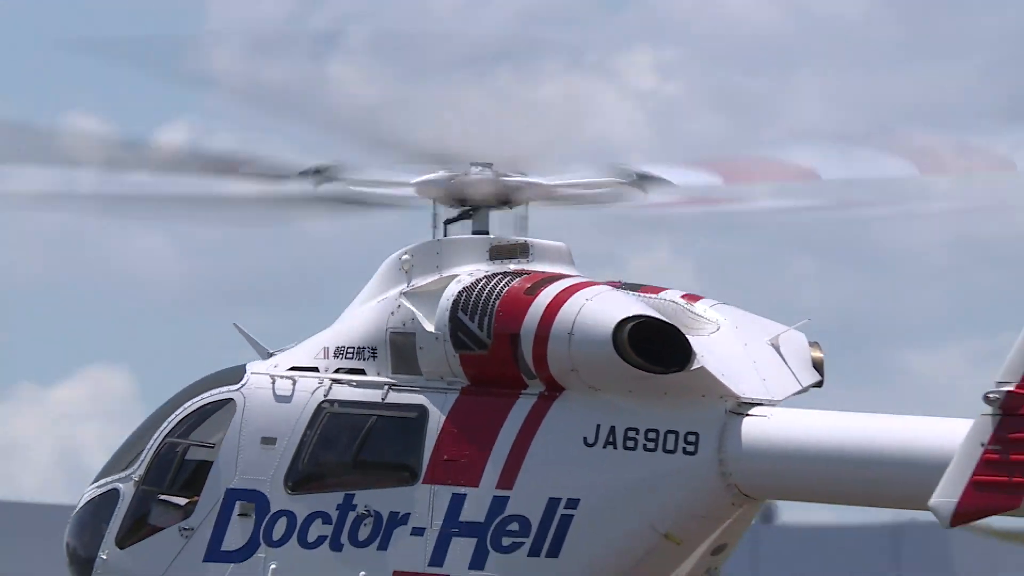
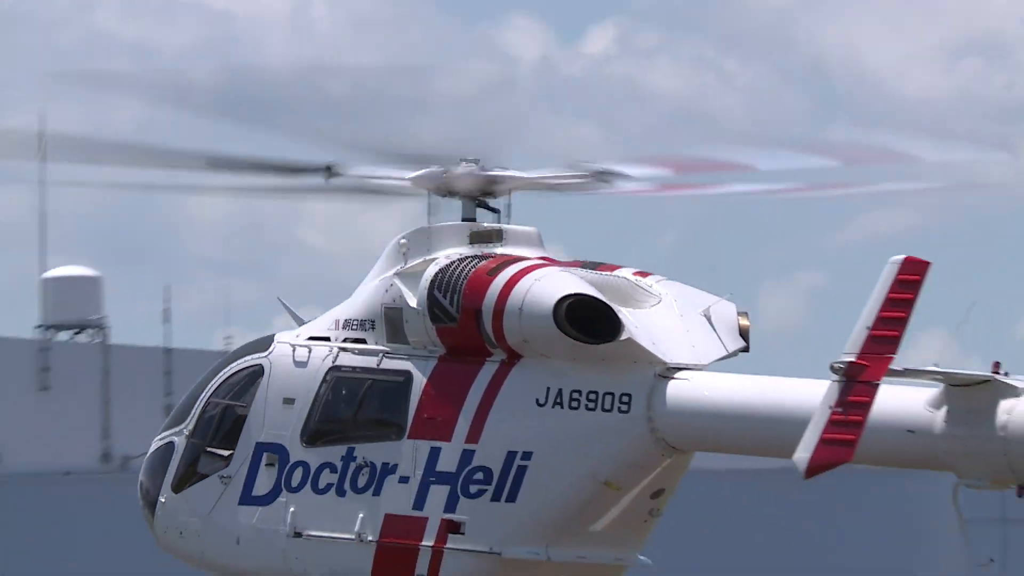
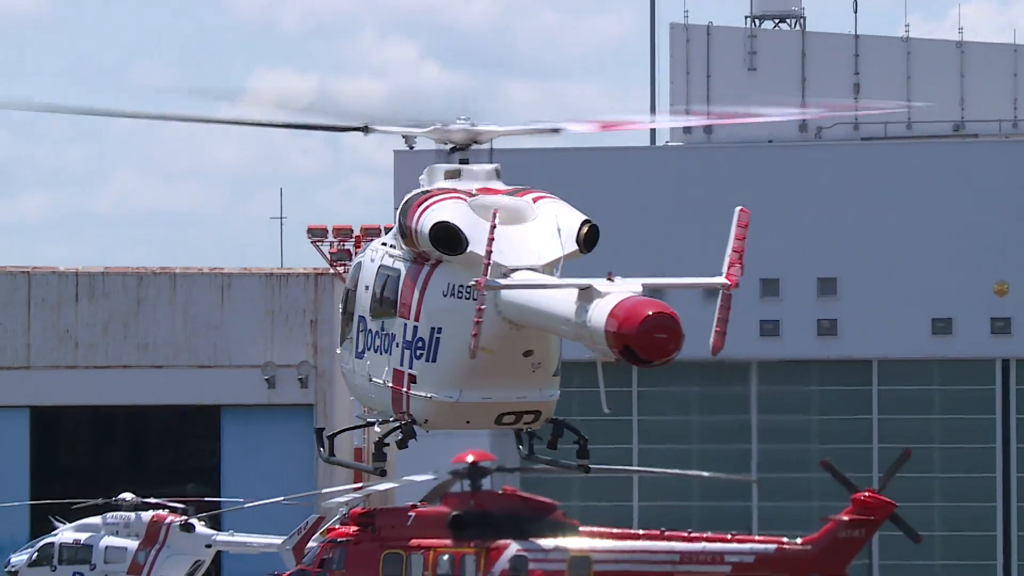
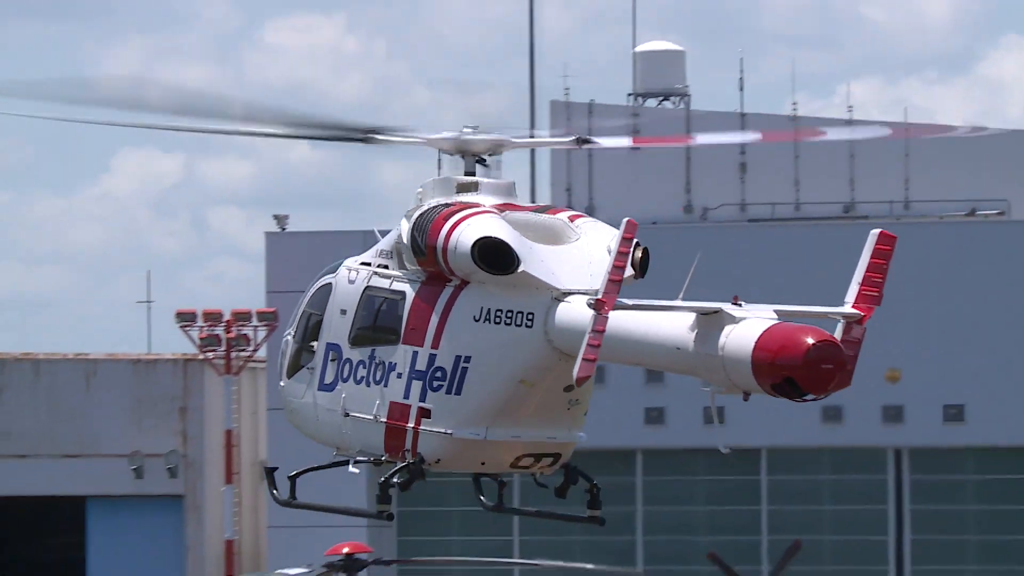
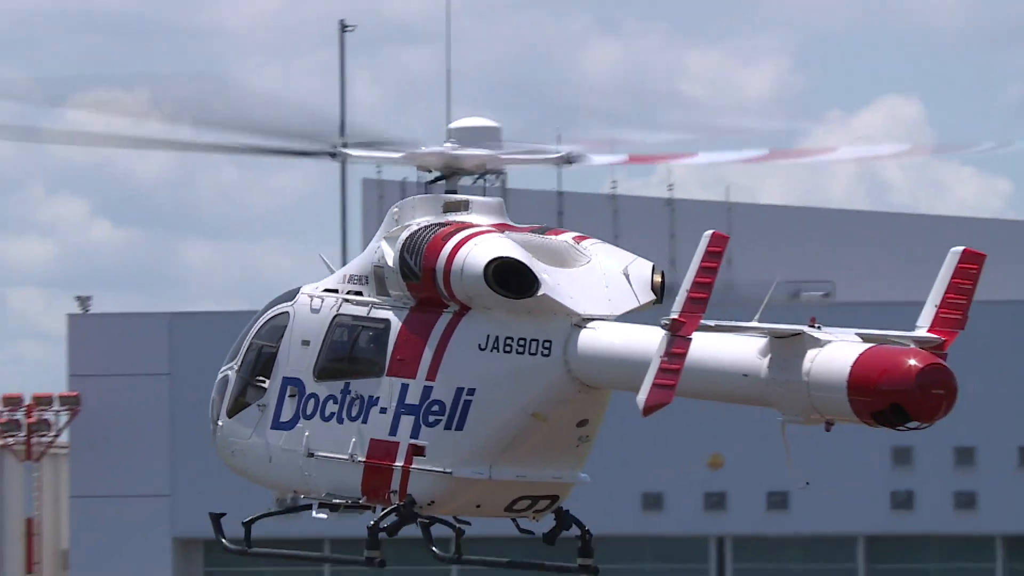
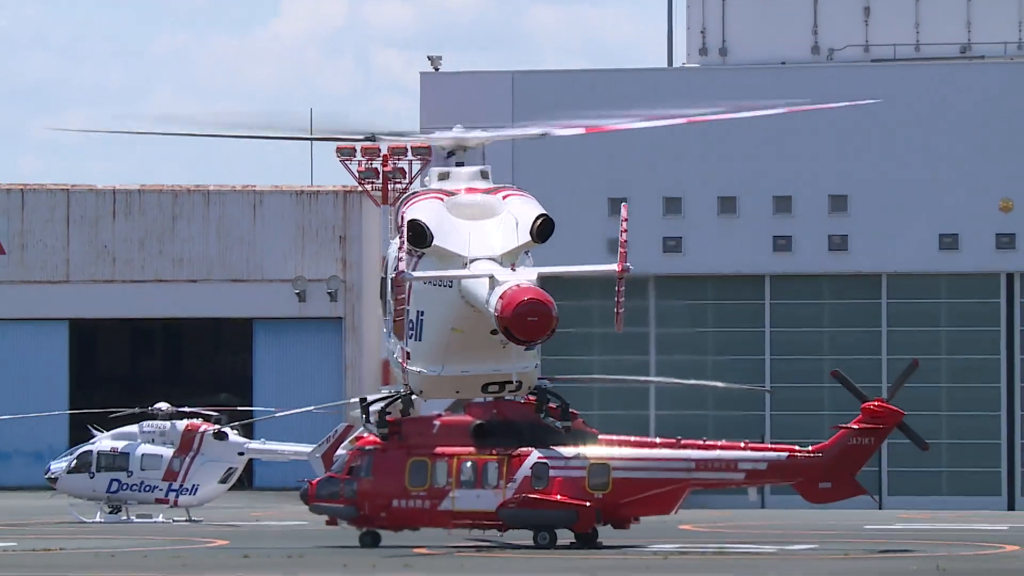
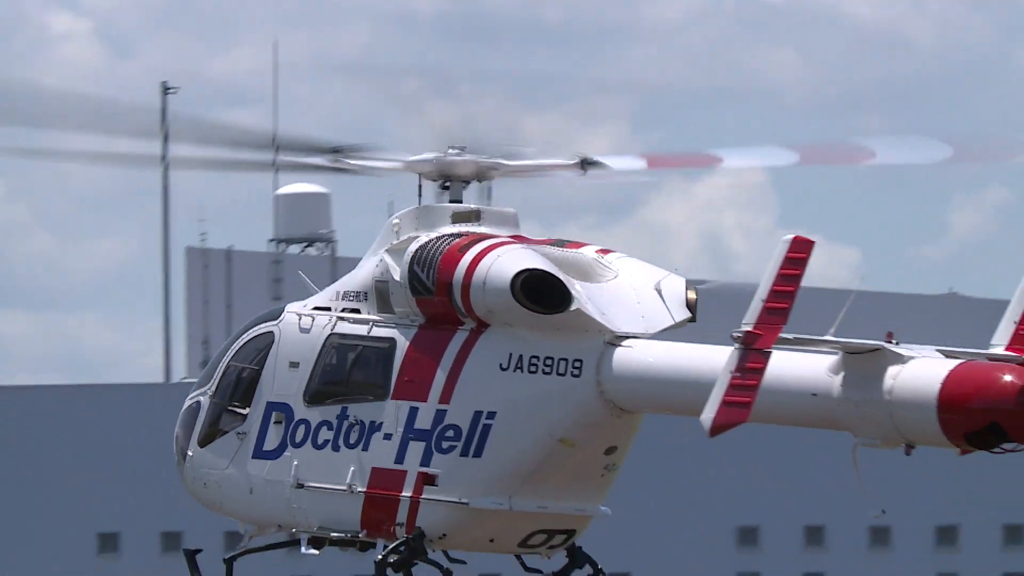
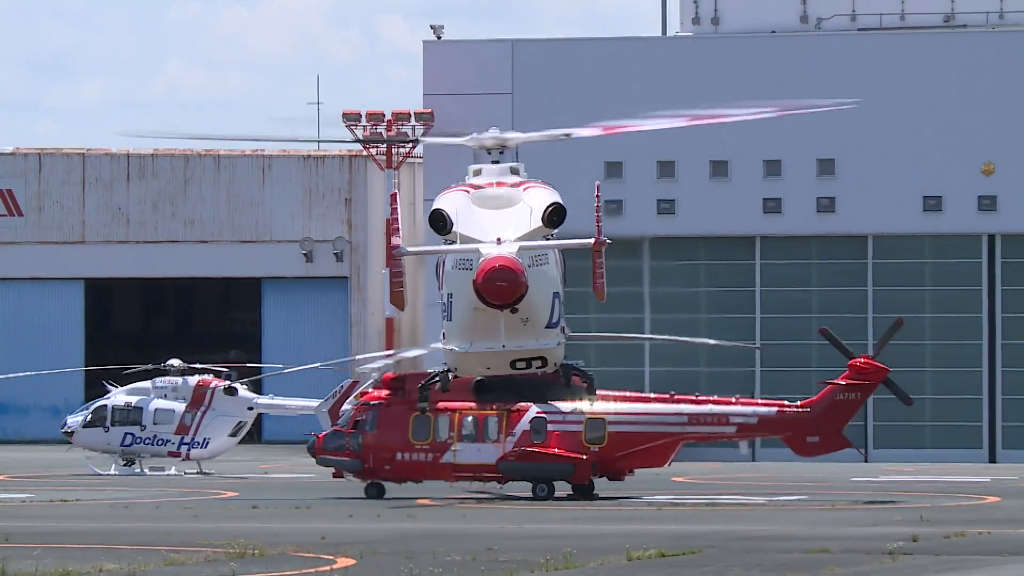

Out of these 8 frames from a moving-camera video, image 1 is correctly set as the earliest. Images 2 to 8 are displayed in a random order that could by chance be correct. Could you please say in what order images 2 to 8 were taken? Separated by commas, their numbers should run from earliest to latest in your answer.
2, 7, 5, 4, 3, 6, 8
